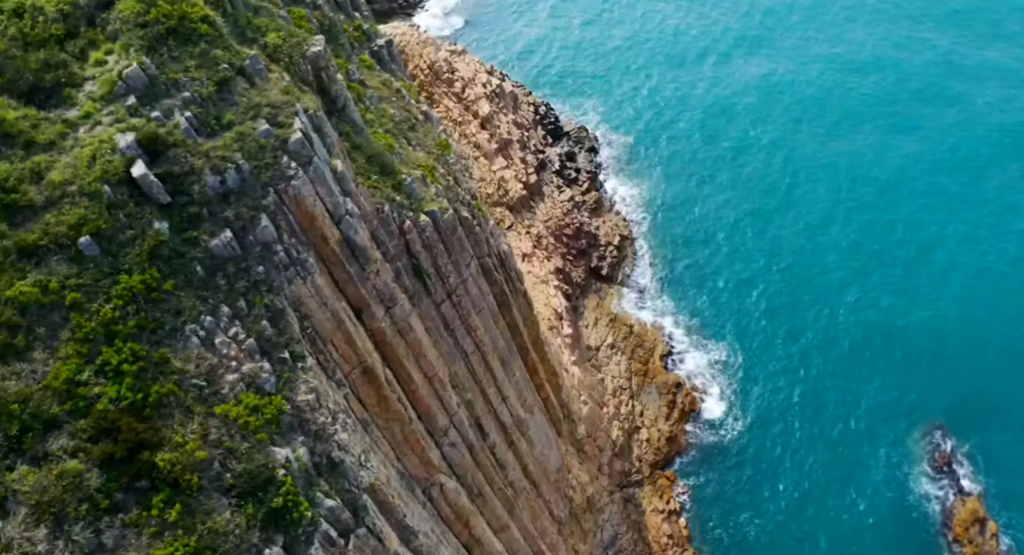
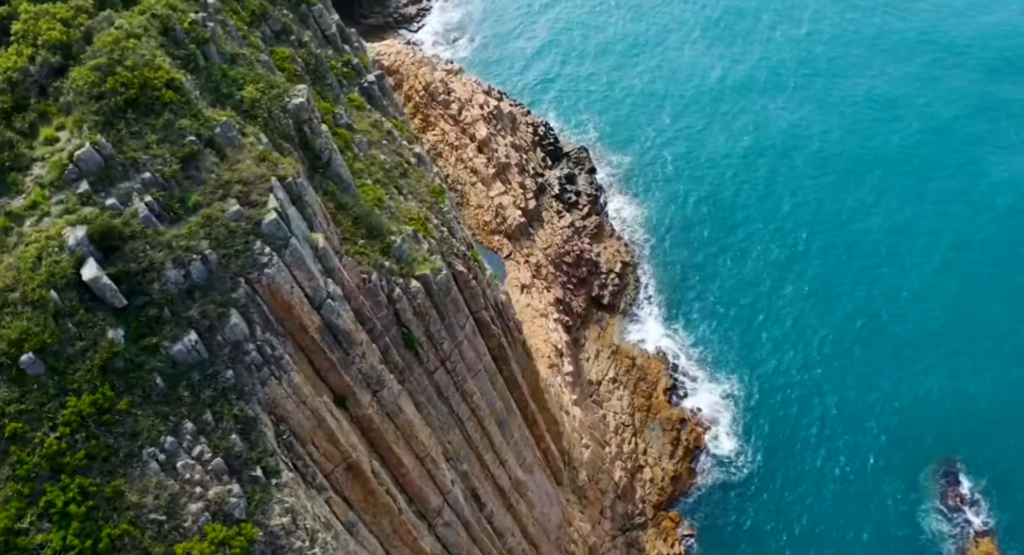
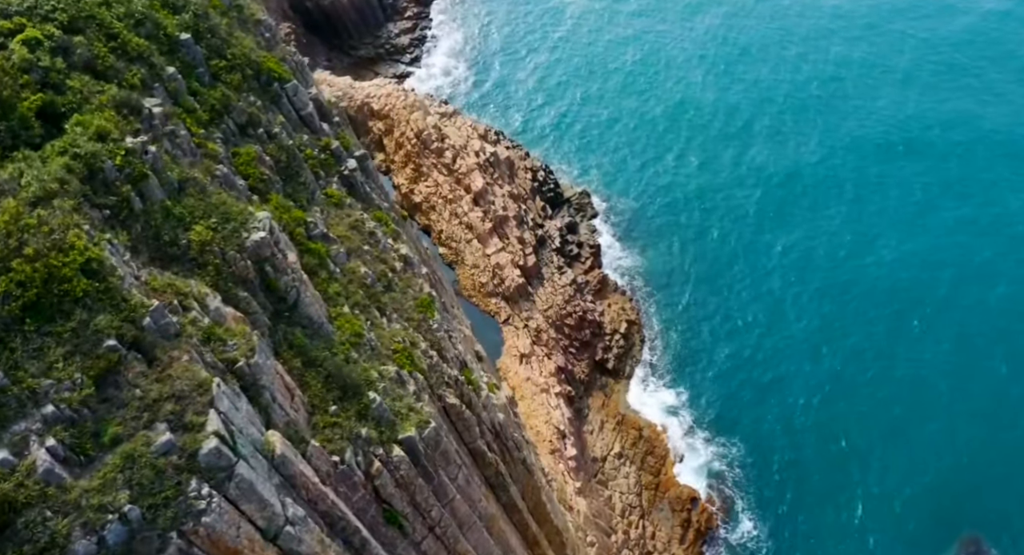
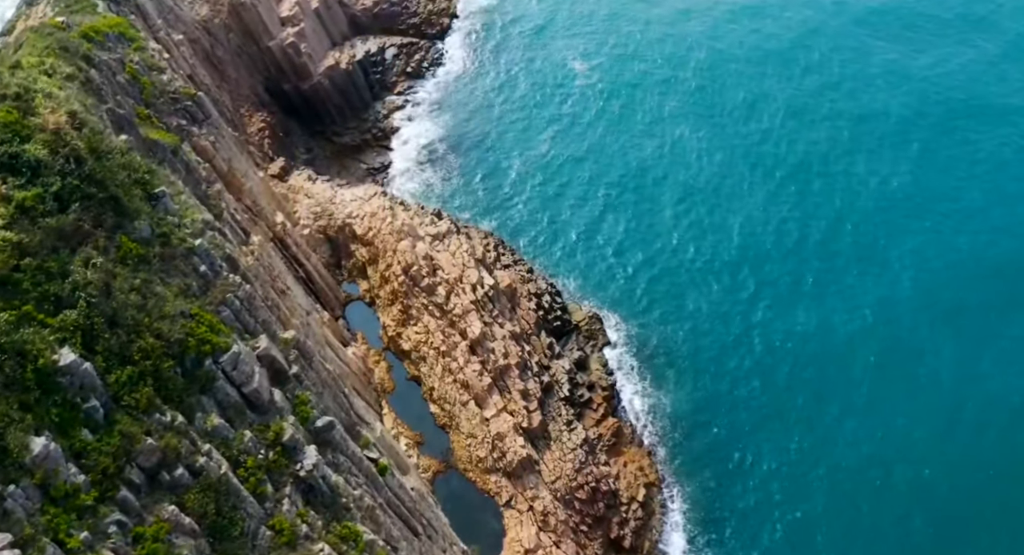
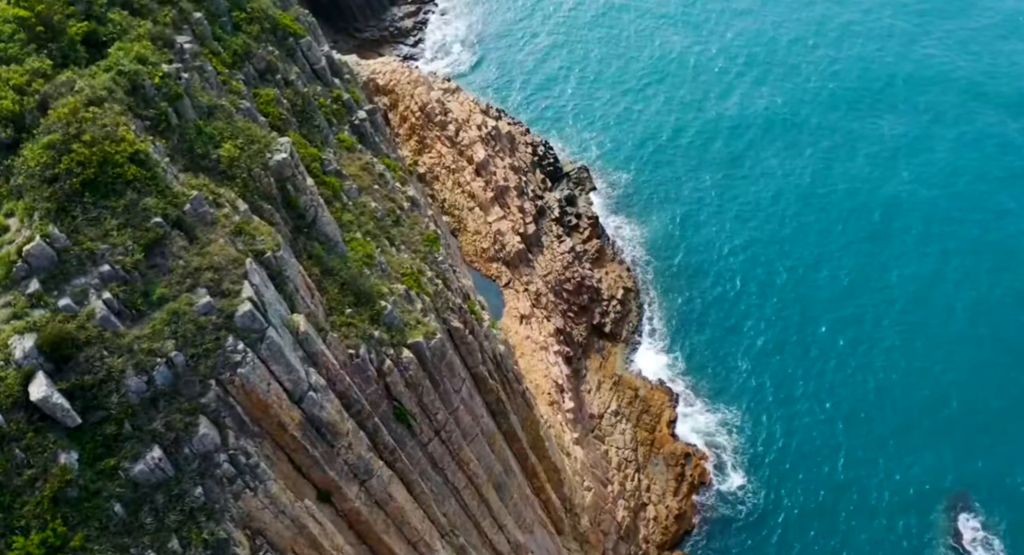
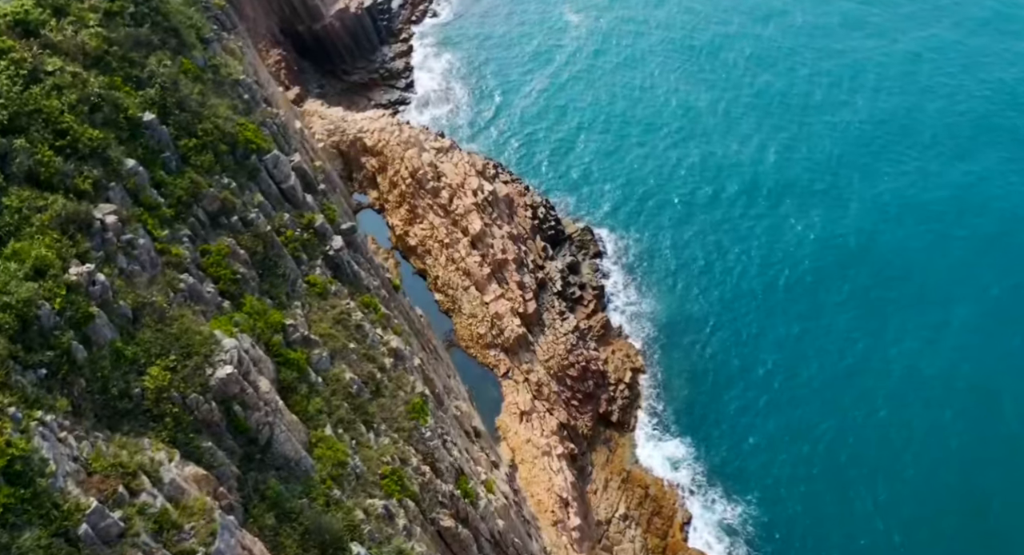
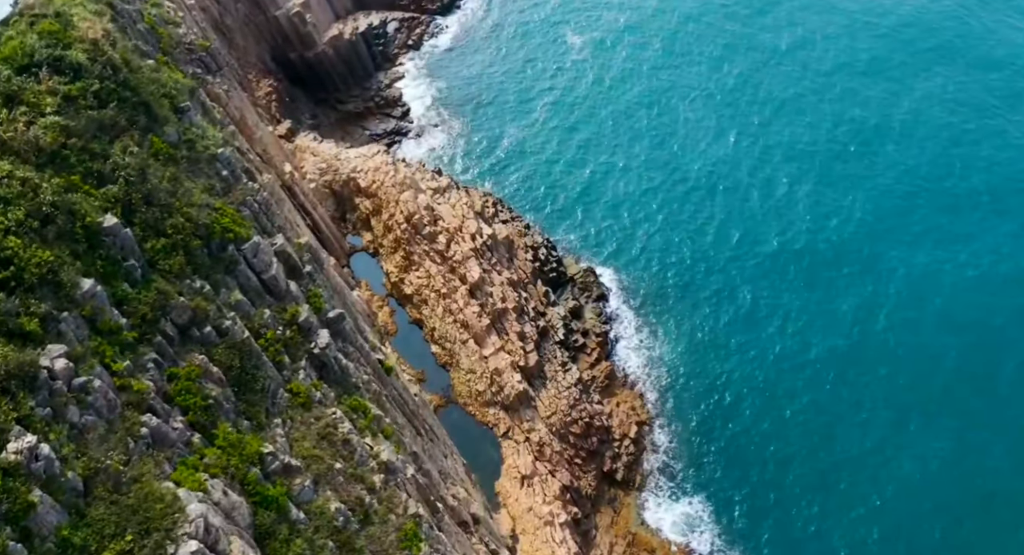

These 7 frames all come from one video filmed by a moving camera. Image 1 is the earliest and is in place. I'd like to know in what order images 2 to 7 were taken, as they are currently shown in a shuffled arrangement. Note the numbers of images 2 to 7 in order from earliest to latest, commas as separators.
2, 5, 3, 6, 7, 4
